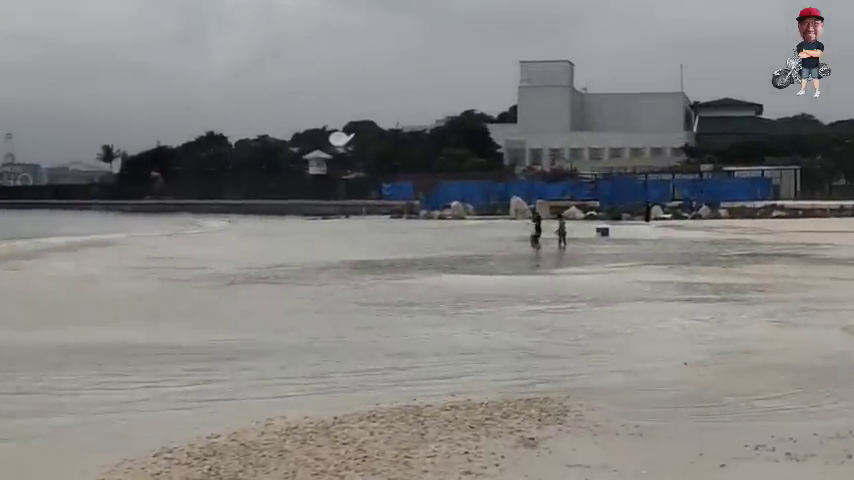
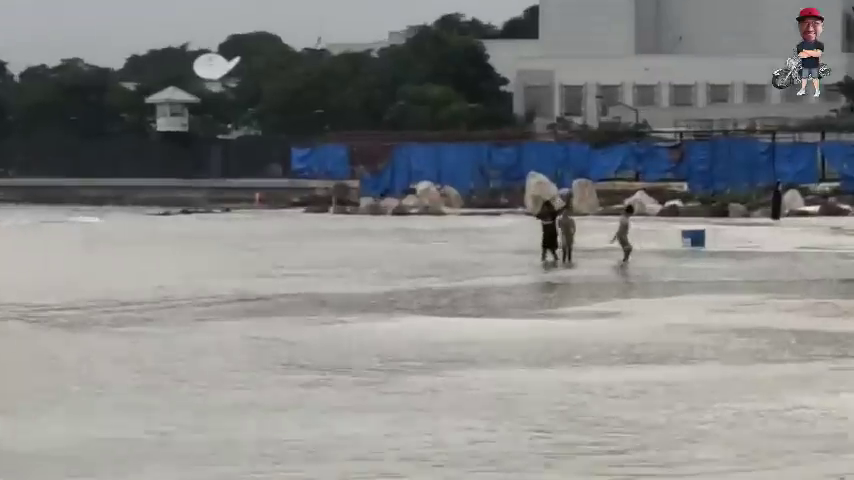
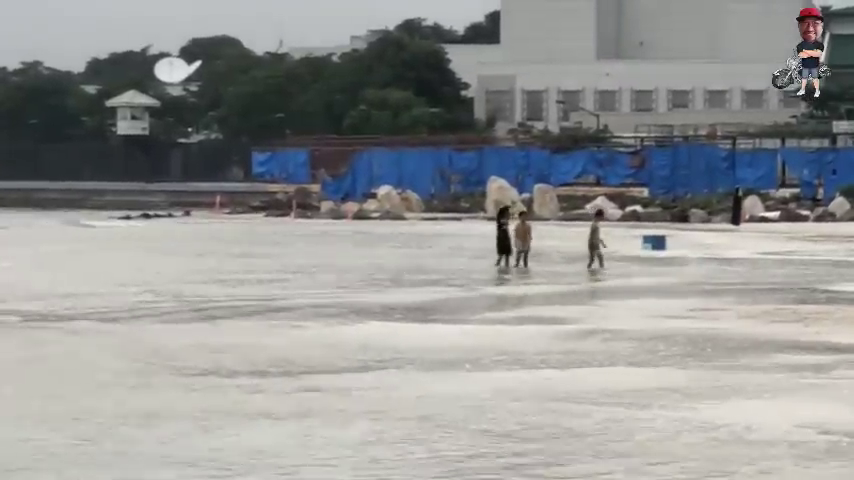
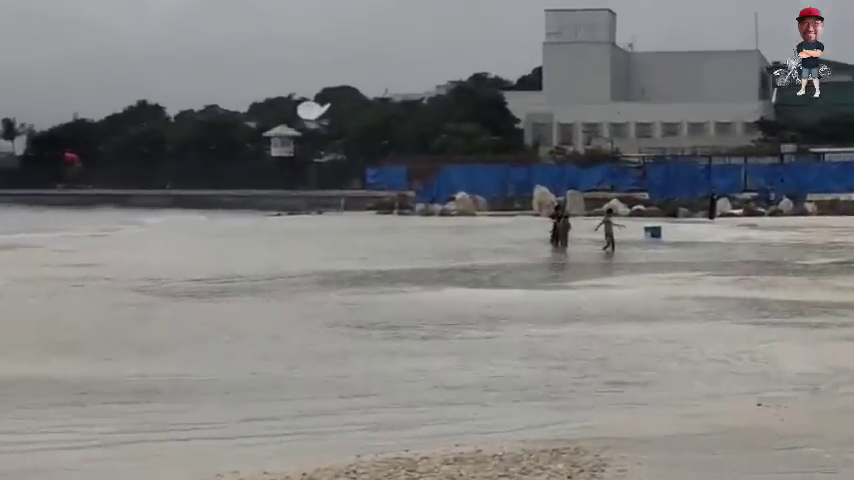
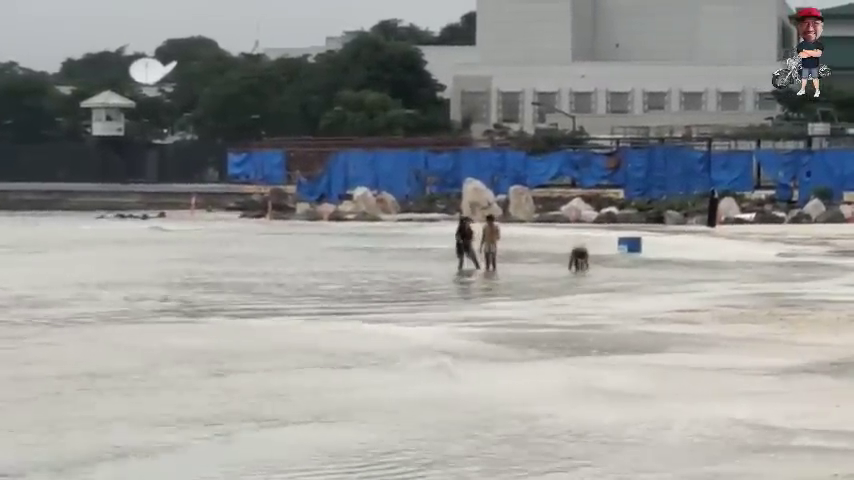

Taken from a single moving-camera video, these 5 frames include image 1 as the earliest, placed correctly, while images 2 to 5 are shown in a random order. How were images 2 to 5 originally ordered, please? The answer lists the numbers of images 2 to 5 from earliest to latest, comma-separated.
4, 2, 3, 5
